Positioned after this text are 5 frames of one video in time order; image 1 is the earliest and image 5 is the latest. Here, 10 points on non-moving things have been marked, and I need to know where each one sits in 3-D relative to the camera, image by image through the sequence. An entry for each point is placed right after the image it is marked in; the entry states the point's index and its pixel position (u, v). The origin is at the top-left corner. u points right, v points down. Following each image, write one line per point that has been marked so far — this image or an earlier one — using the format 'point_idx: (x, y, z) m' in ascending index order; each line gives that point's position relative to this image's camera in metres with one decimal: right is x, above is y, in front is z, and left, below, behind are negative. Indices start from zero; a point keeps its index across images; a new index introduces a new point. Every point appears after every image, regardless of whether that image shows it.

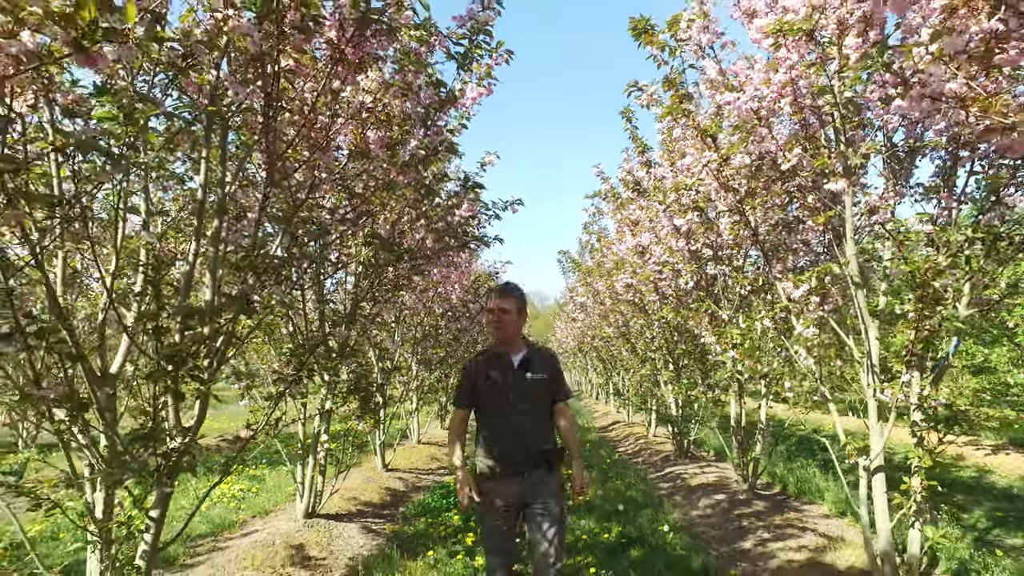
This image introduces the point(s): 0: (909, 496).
0: (+3.2, -1.7, +5.1) m
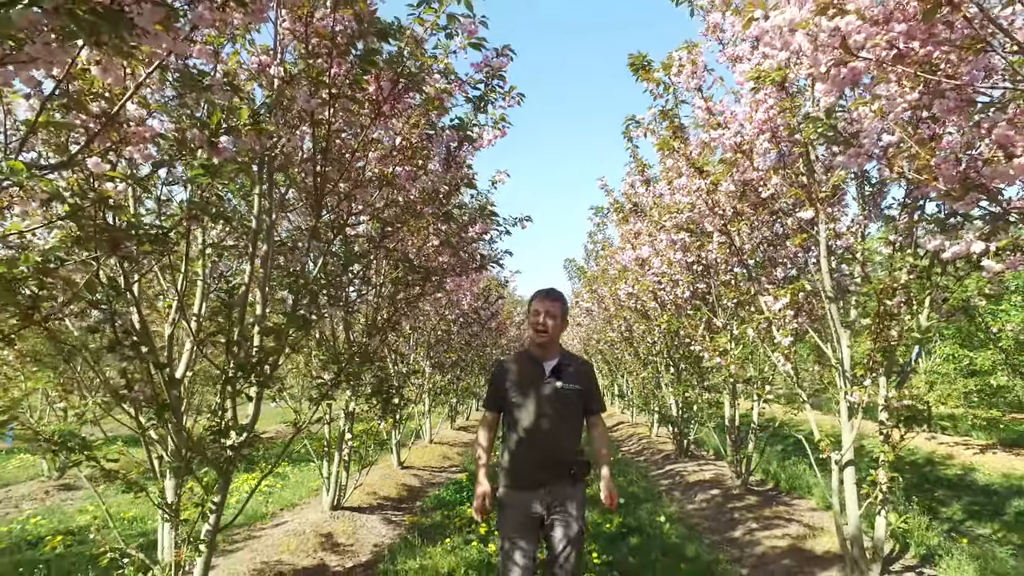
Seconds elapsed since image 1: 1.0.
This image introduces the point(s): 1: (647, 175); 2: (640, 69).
0: (+3.3, -1.8, +5.7) m
1: (+1.8, +1.5, +8.8) m
2: (+1.4, +2.4, +7.1) m
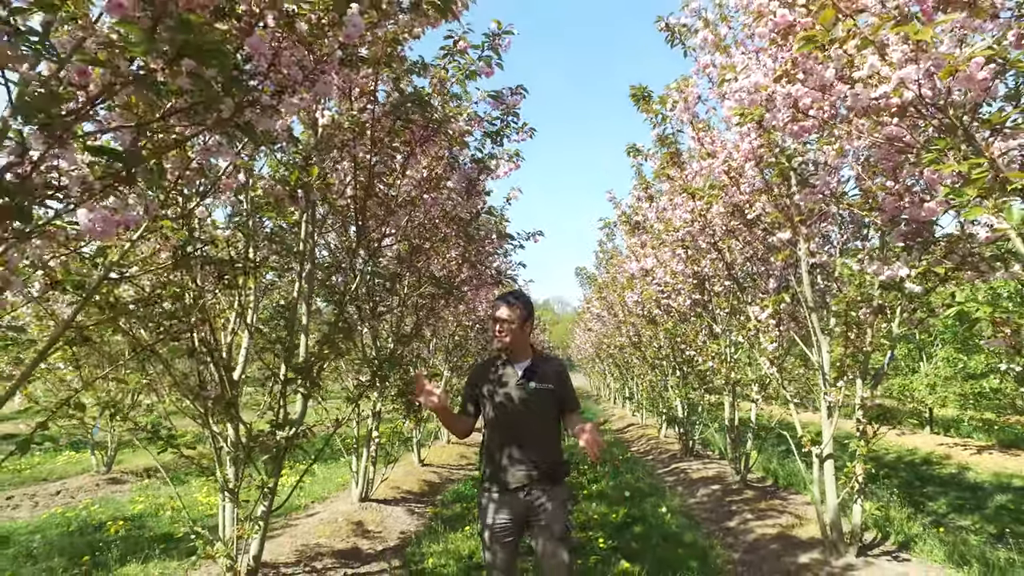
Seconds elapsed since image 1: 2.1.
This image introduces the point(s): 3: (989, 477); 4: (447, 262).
0: (+3.4, -1.9, +6.4) m
1: (+2.0, +1.4, +9.5) m
2: (+1.6, +2.3, +7.8) m
3: (+8.4, -3.3, +11.2) m
4: (-0.8, +0.3, +7.6) m
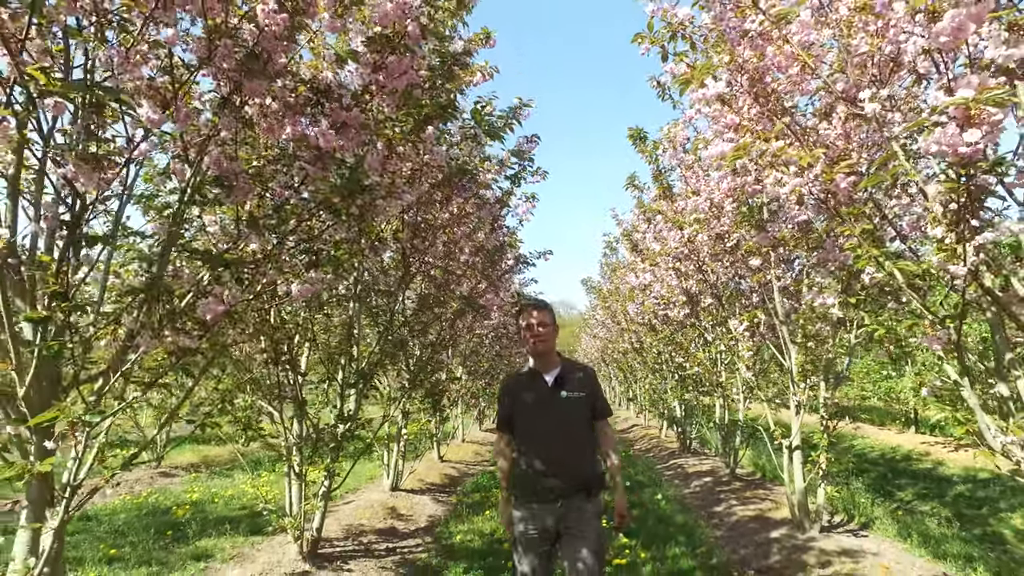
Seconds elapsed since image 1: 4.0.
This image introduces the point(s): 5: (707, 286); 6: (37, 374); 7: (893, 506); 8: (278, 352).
0: (+3.6, -2.1, +7.6) m
1: (+2.3, +1.2, +10.7) m
2: (+1.8, +2.1, +9.0) m
3: (+8.6, -3.5, +12.3) m
4: (-0.6, +0.1, +8.8) m
5: (+2.9, 0.0, +9.3) m
6: (-2.2, -0.4, +3.0) m
7: (+5.4, -3.1, +9.0) m
8: (-2.2, -0.6, +6.0) m
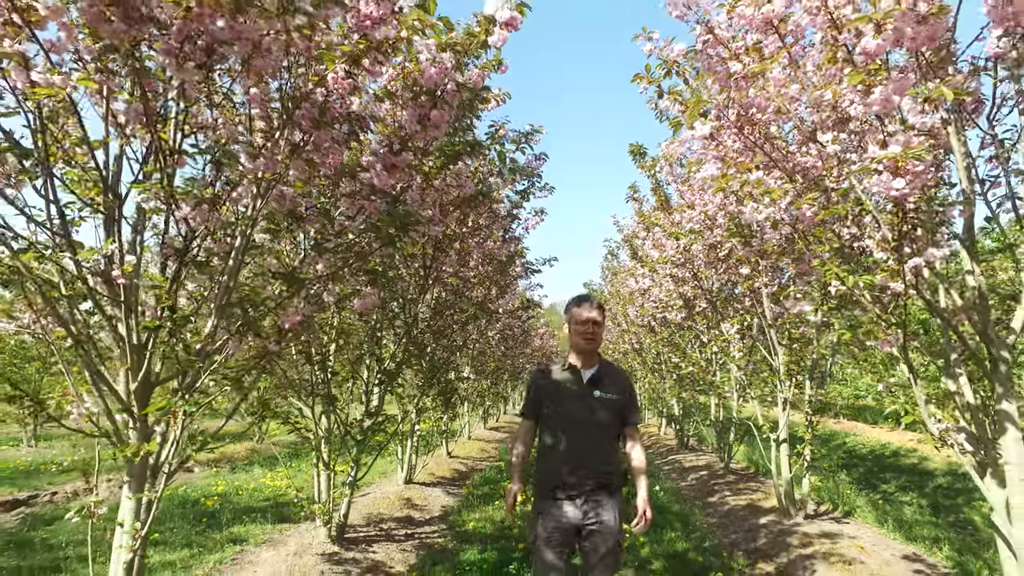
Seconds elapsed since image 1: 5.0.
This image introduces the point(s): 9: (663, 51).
0: (+3.7, -2.2, +8.2) m
1: (+2.4, +1.1, +11.3) m
2: (+1.9, +2.0, +9.7) m
3: (+8.7, -3.6, +13.0) m
4: (-0.5, 0.0, +9.5) m
5: (+3.0, -0.1, +10.0) m
6: (-2.1, -0.5, +3.6) m
7: (+5.5, -3.2, +9.7) m
8: (-2.1, -0.7, +6.6) m
9: (+1.4, +2.1, +5.8) m
